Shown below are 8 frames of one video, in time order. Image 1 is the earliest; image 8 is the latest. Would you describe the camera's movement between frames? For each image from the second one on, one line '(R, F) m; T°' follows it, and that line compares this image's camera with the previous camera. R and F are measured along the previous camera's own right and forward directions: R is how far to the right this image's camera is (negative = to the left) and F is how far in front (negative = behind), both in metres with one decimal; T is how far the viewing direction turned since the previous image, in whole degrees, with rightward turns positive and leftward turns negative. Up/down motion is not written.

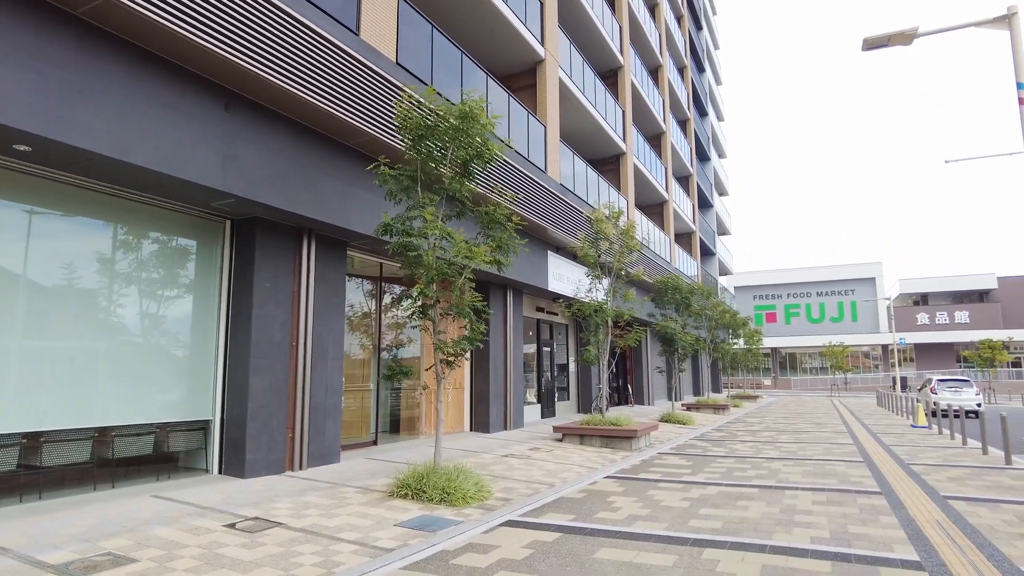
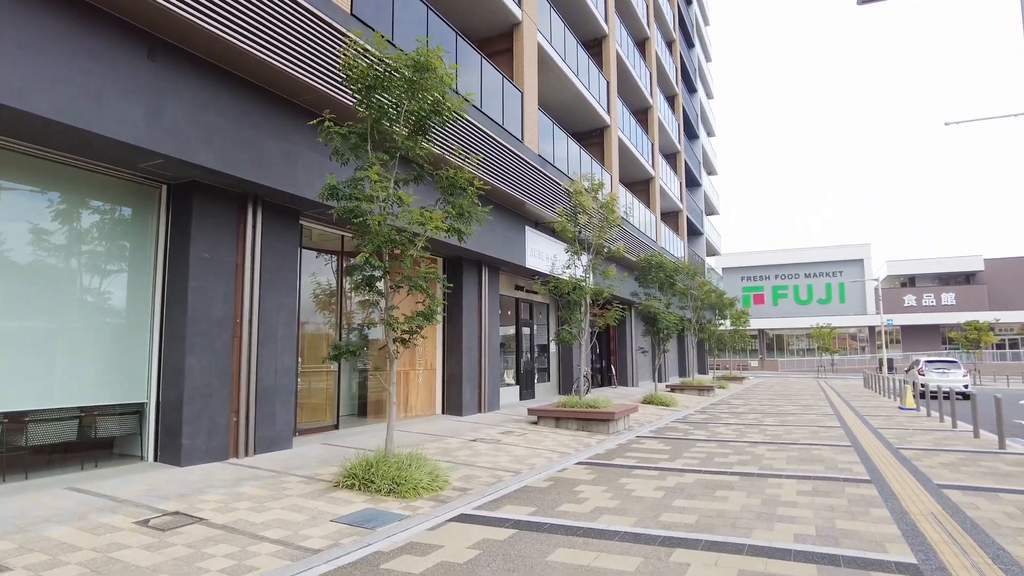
(+0.3, +0.7) m; +1°
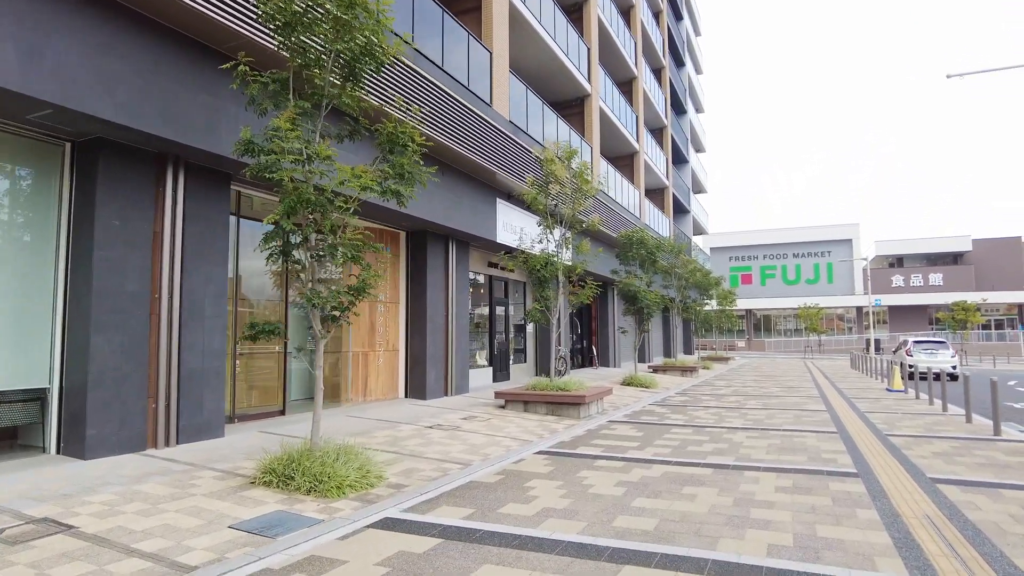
(+0.4, +0.8) m; +1°
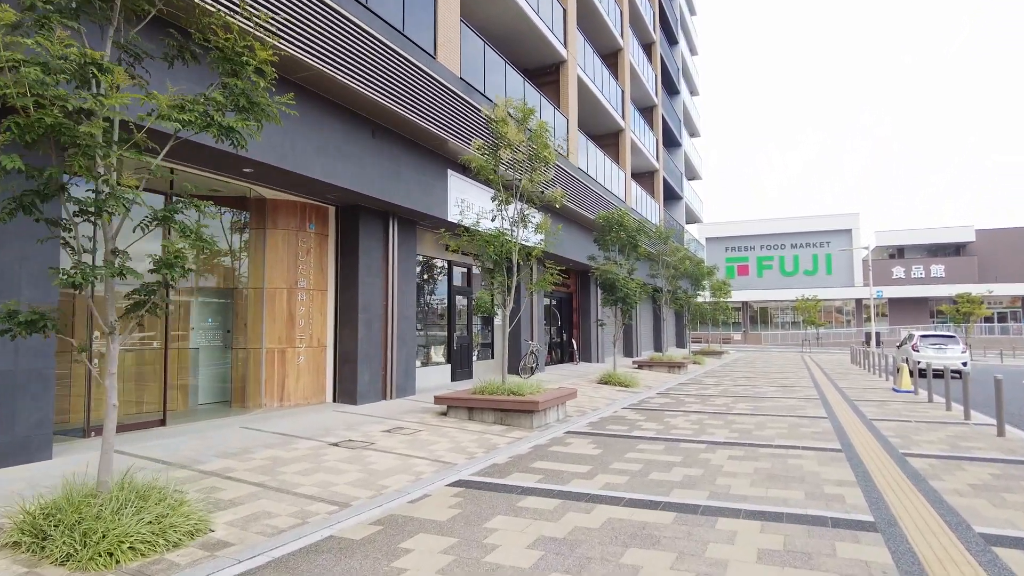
(+0.8, +1.9) m; 0°
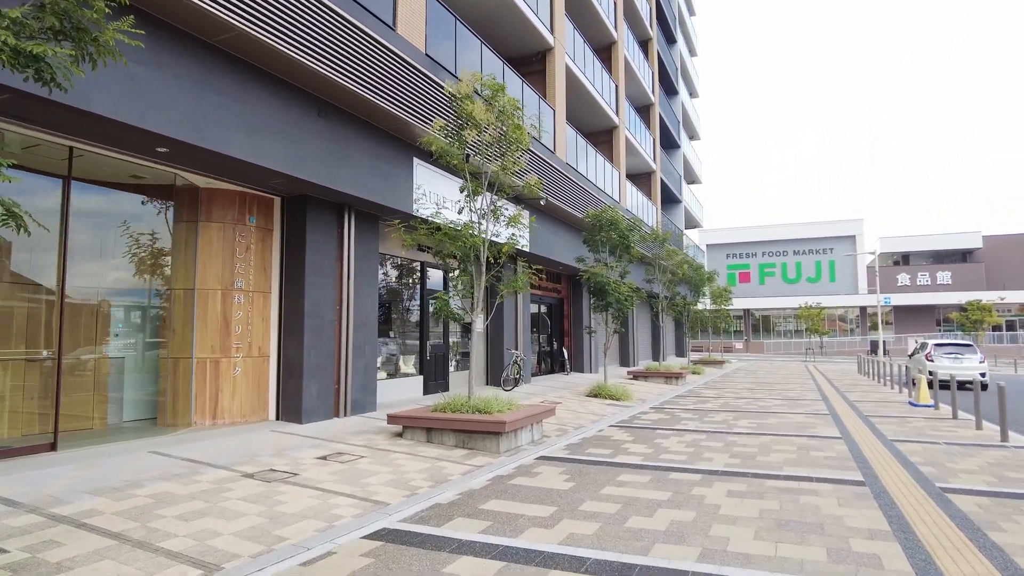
(+0.5, +1.3) m; 0°
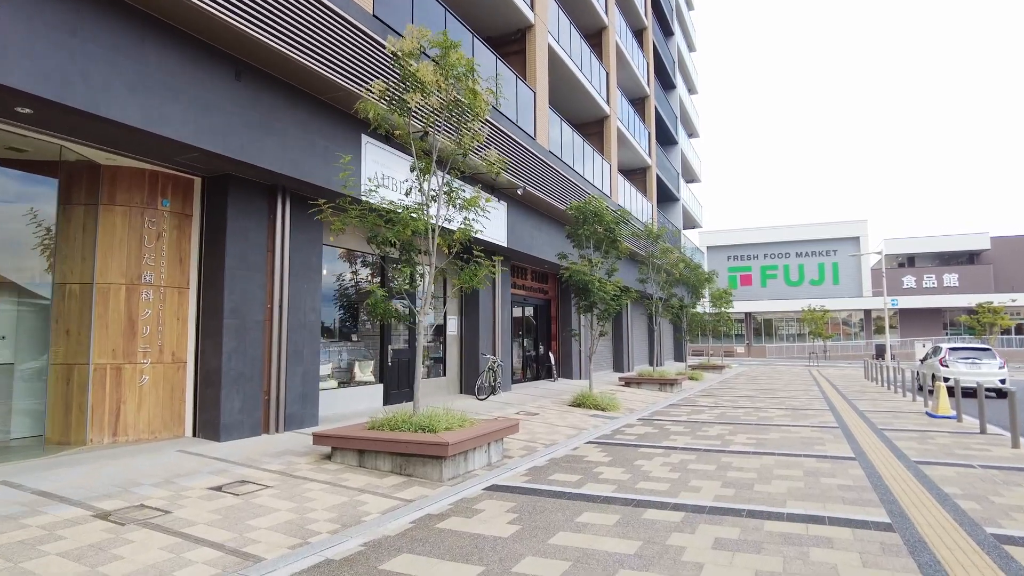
(+0.6, +1.3) m; 0°
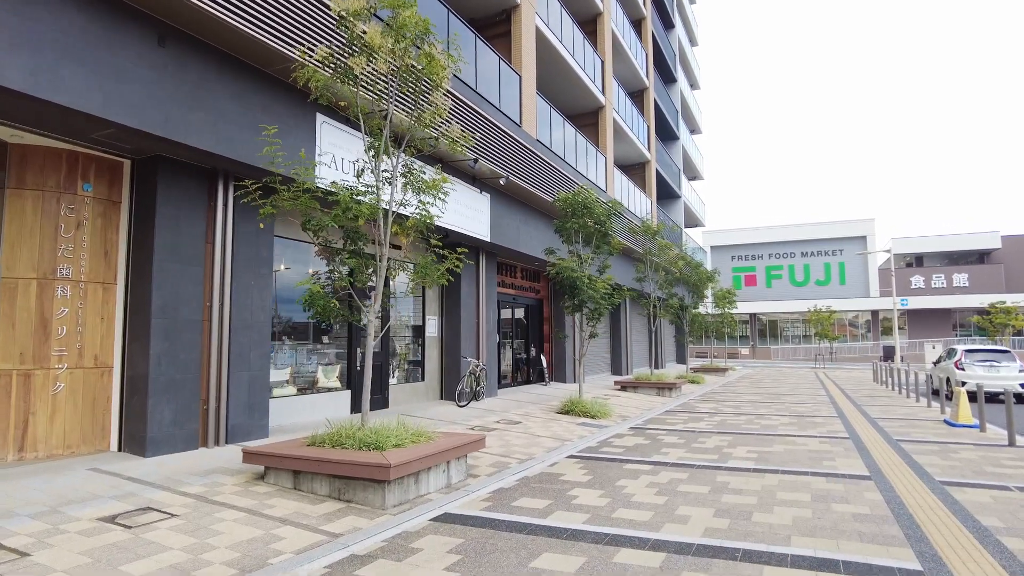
(+0.4, +1.0) m; 0°
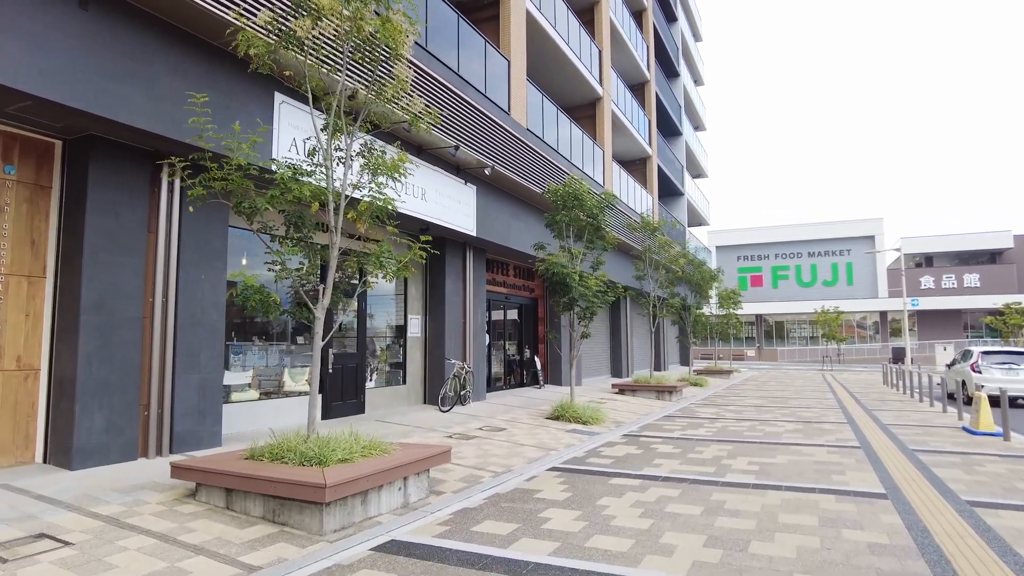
(+0.3, +0.8) m; -1°
